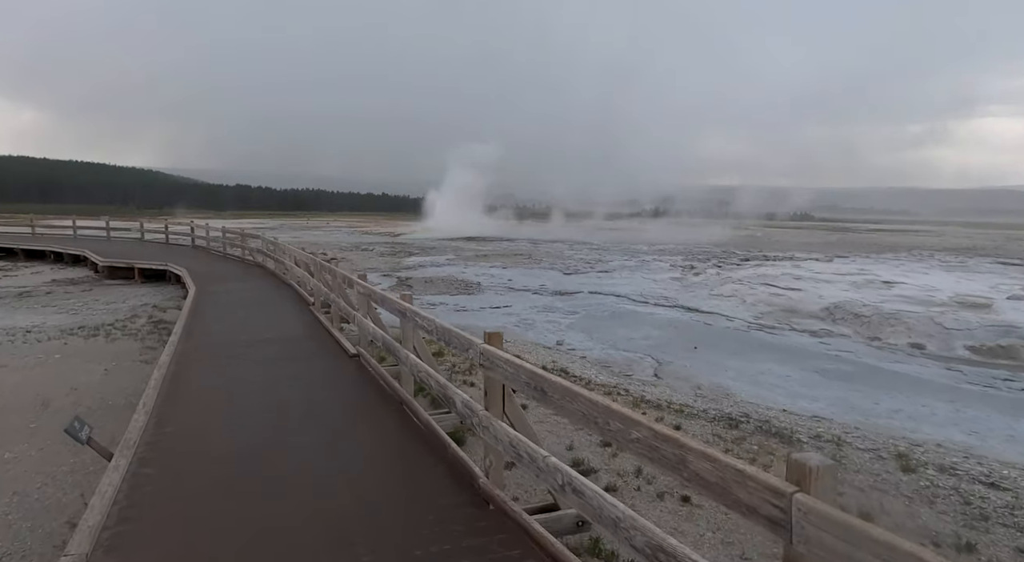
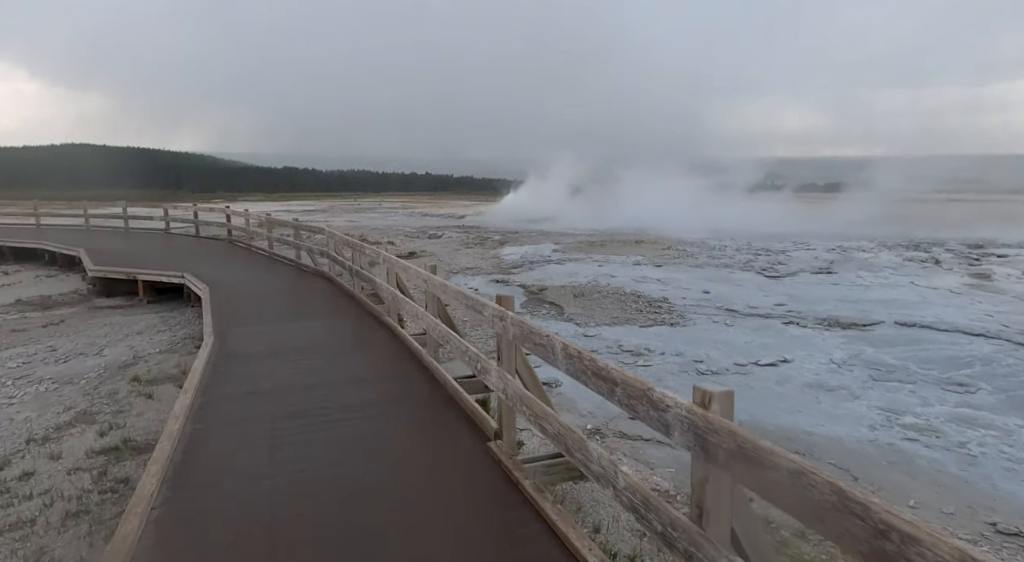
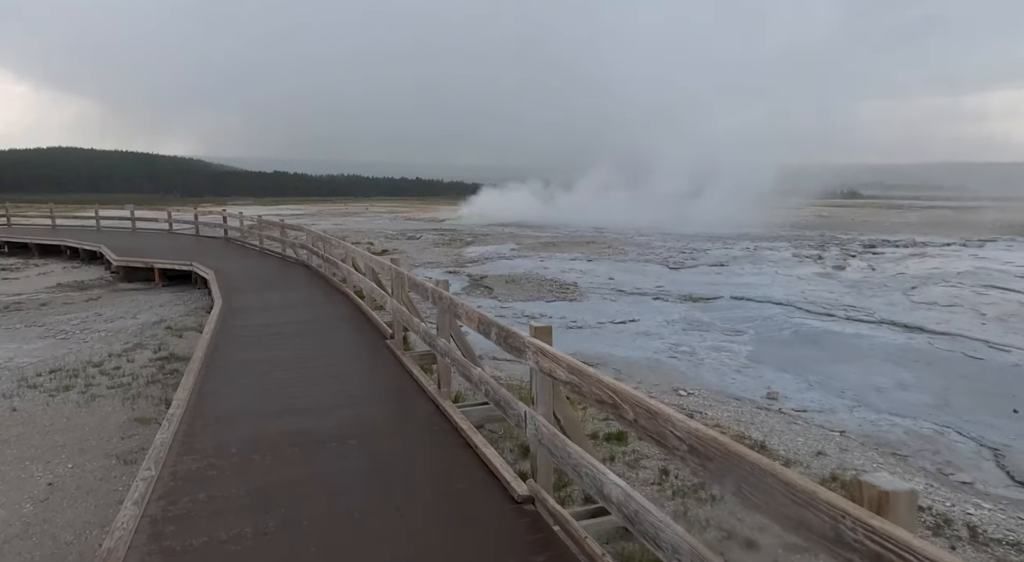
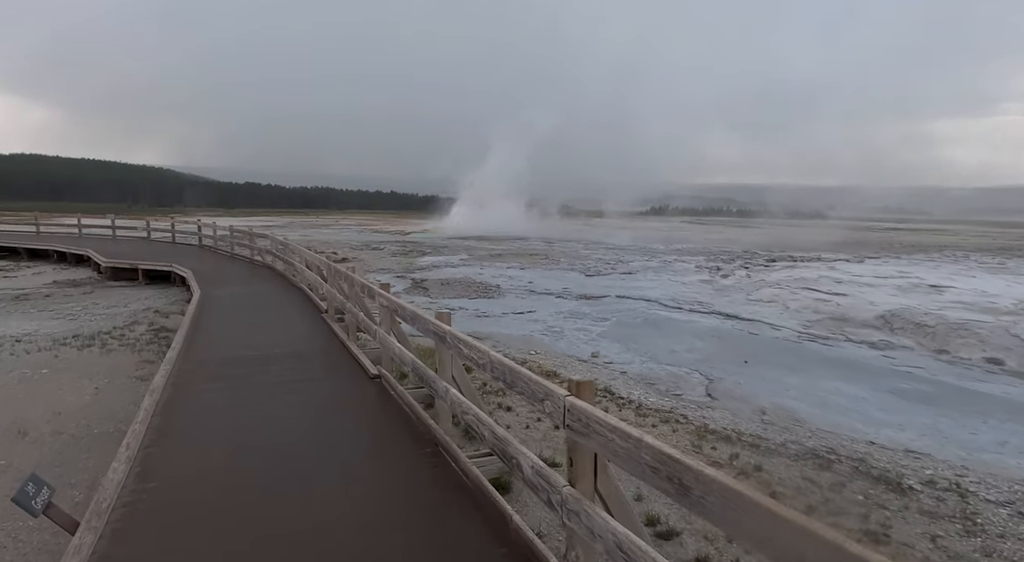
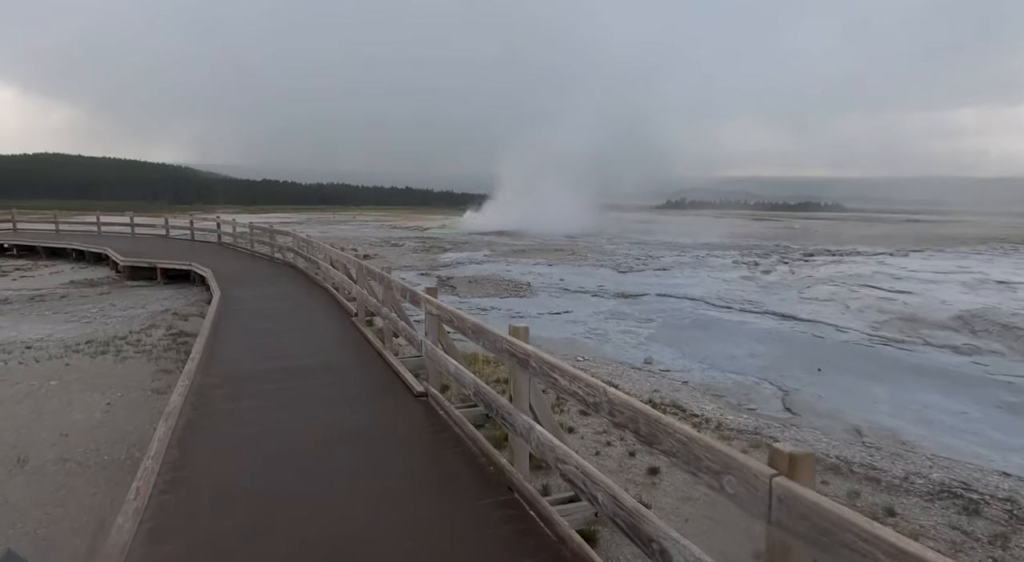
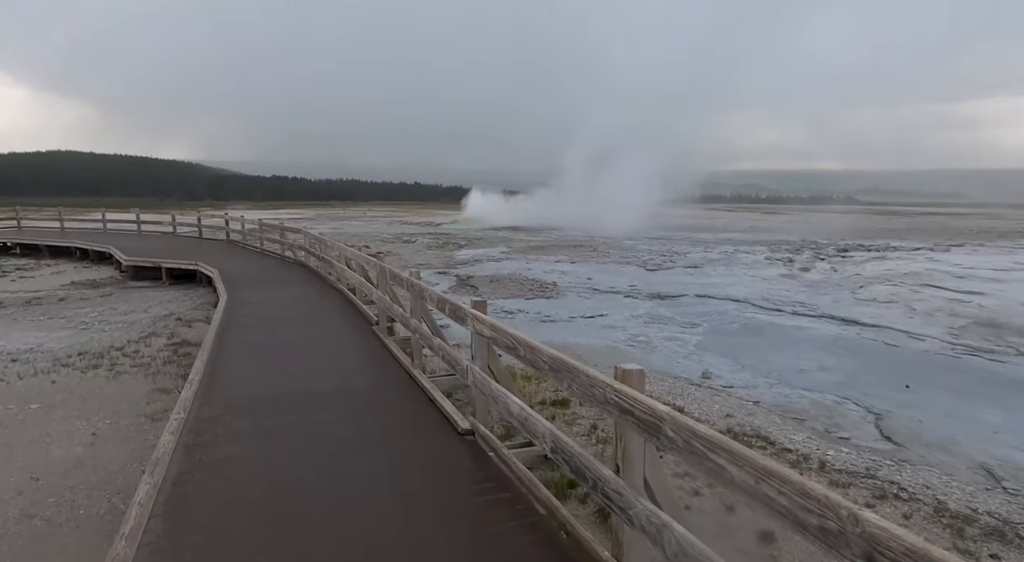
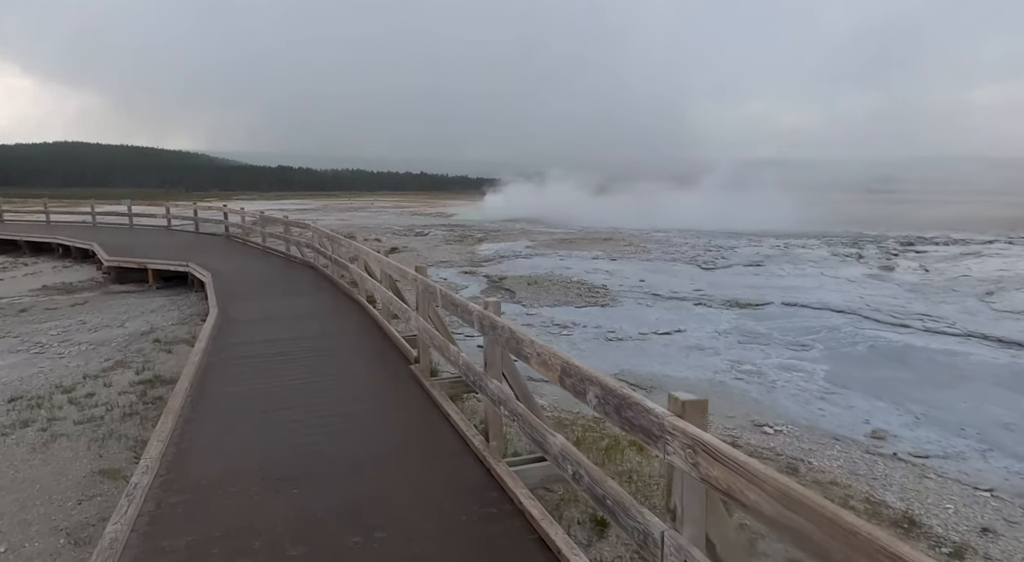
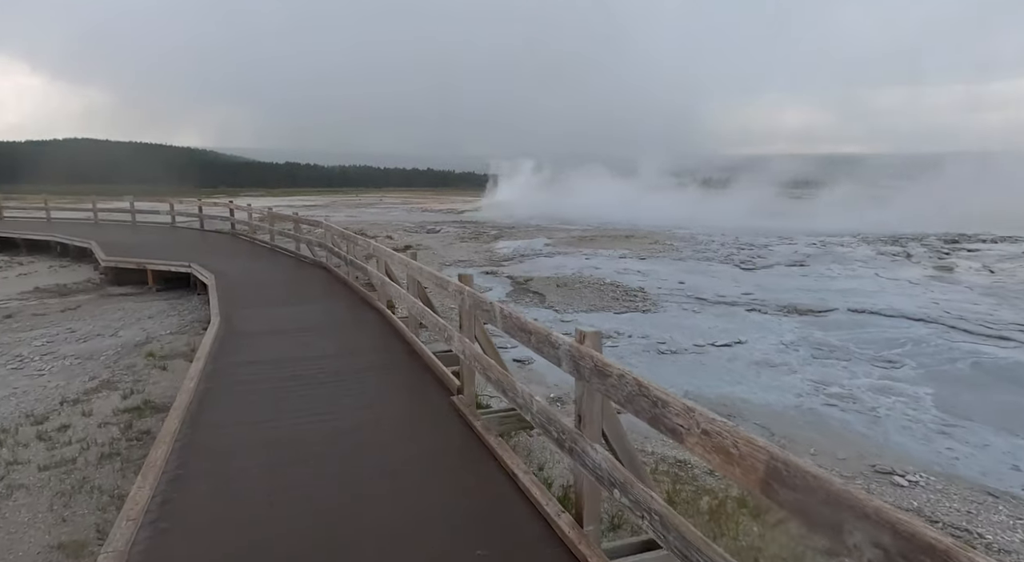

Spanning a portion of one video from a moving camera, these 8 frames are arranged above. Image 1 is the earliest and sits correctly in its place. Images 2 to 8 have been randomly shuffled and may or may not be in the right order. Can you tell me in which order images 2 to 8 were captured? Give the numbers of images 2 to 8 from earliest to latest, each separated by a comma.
4, 5, 6, 3, 7, 8, 2
